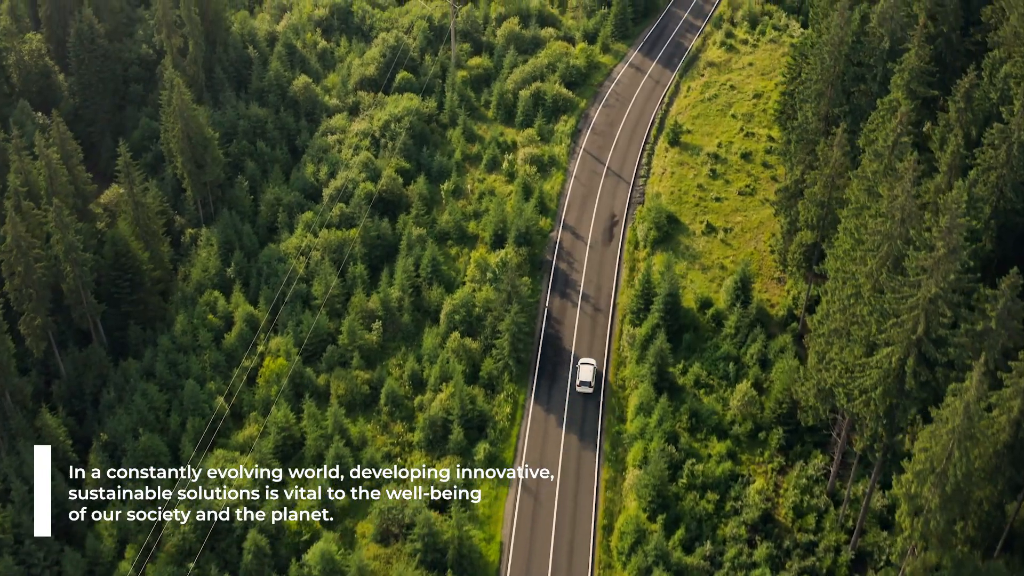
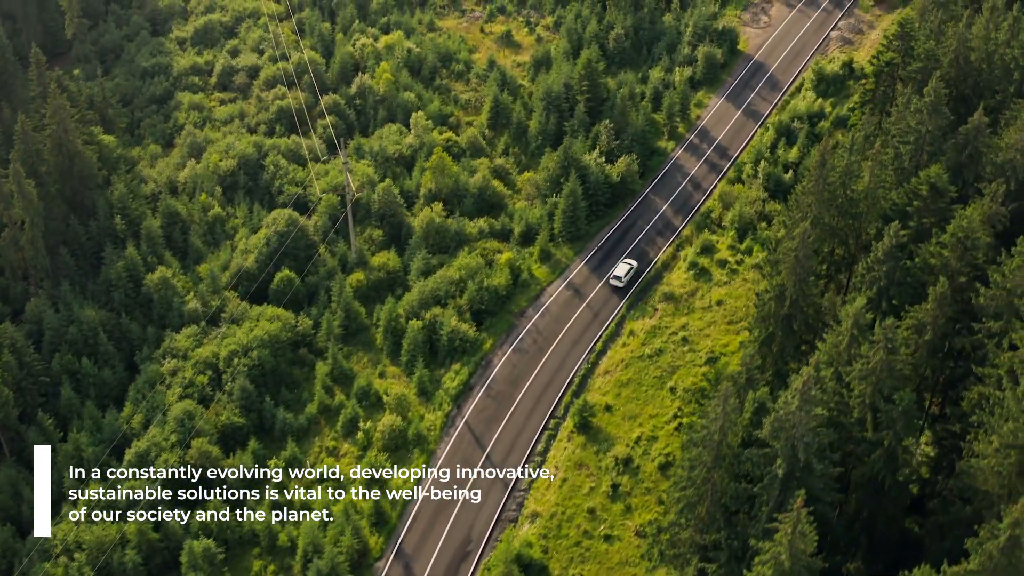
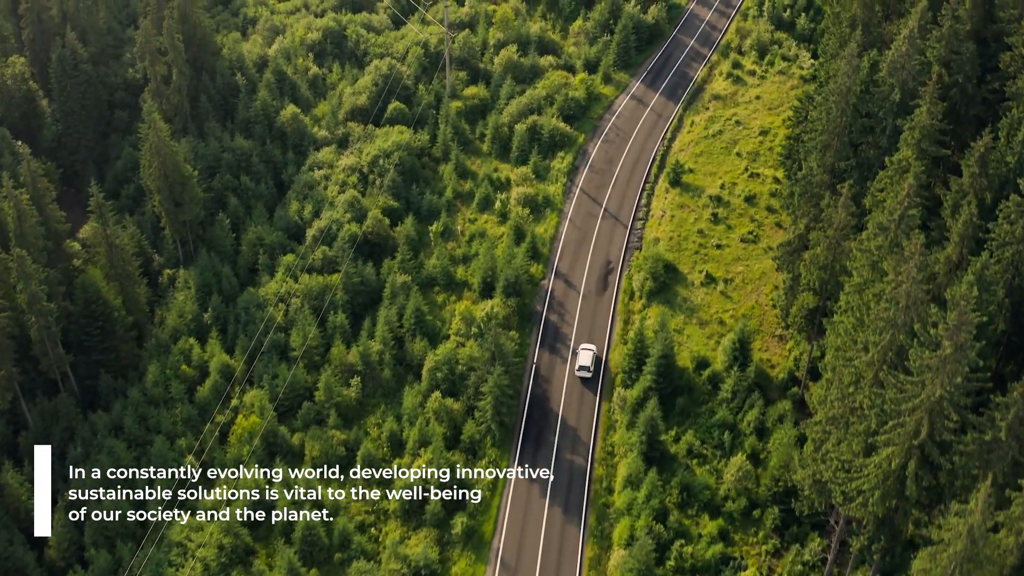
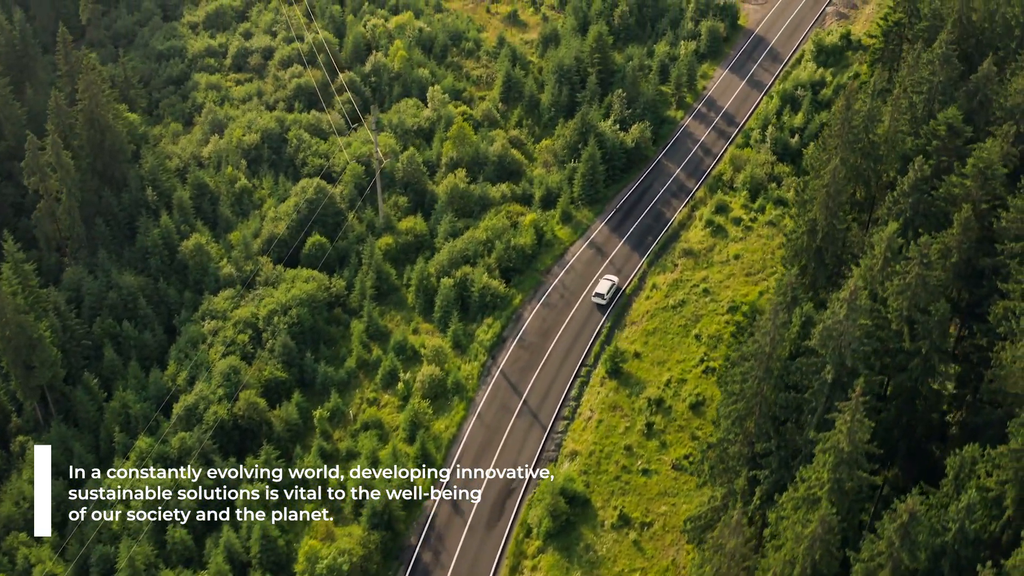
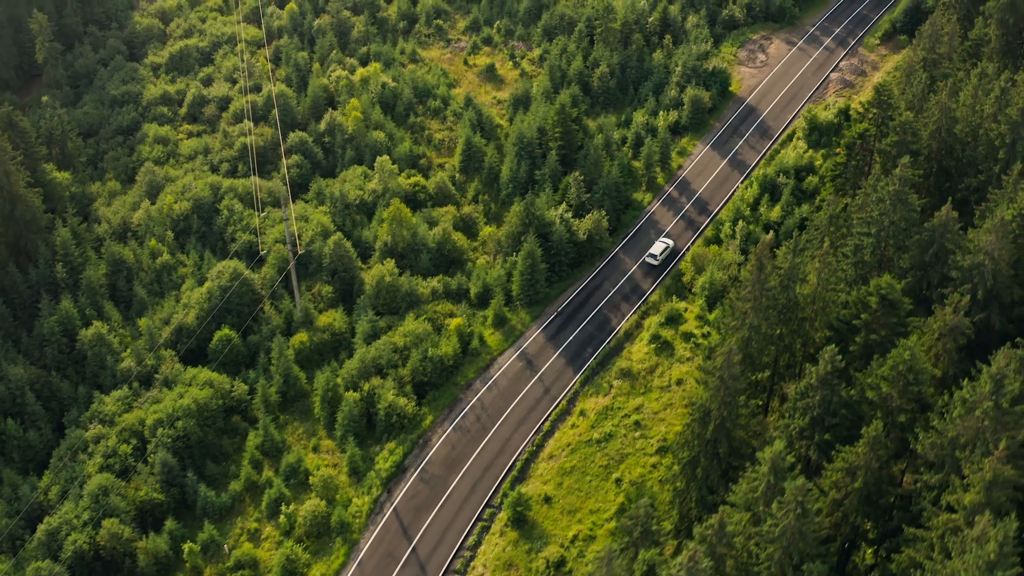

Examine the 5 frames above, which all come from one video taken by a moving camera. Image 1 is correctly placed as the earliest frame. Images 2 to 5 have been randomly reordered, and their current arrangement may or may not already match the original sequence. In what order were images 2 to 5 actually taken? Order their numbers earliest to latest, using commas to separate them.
3, 4, 2, 5
